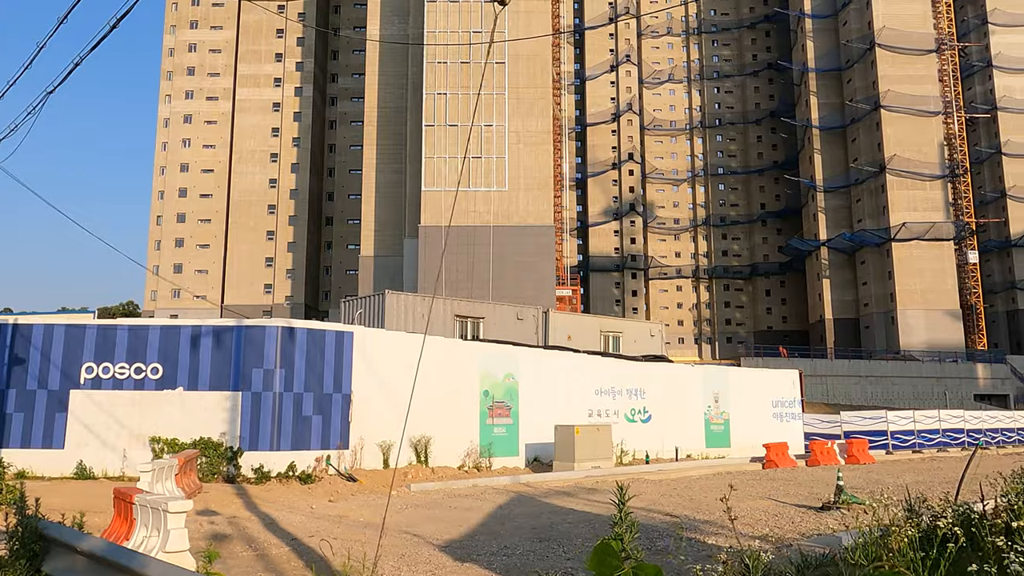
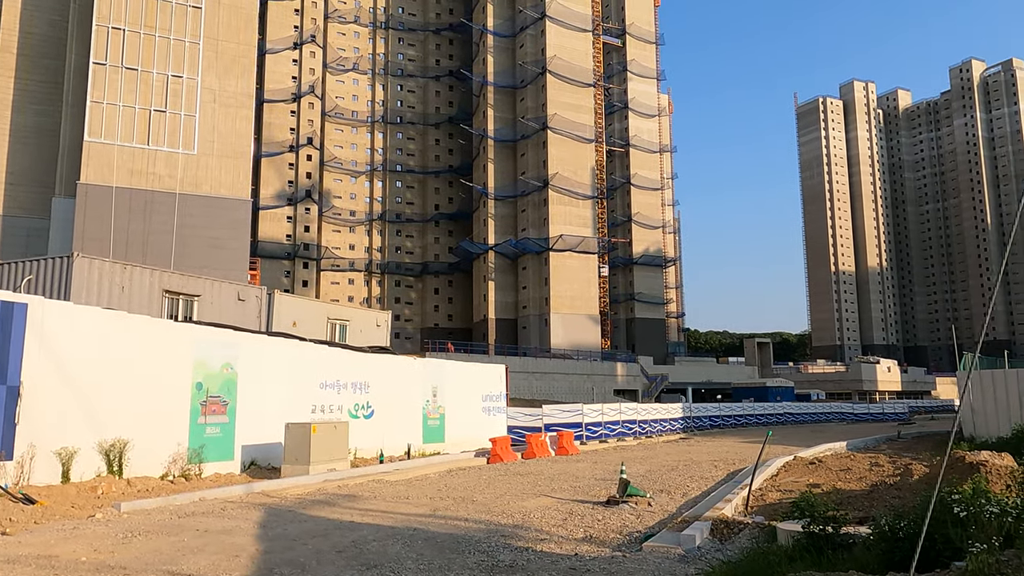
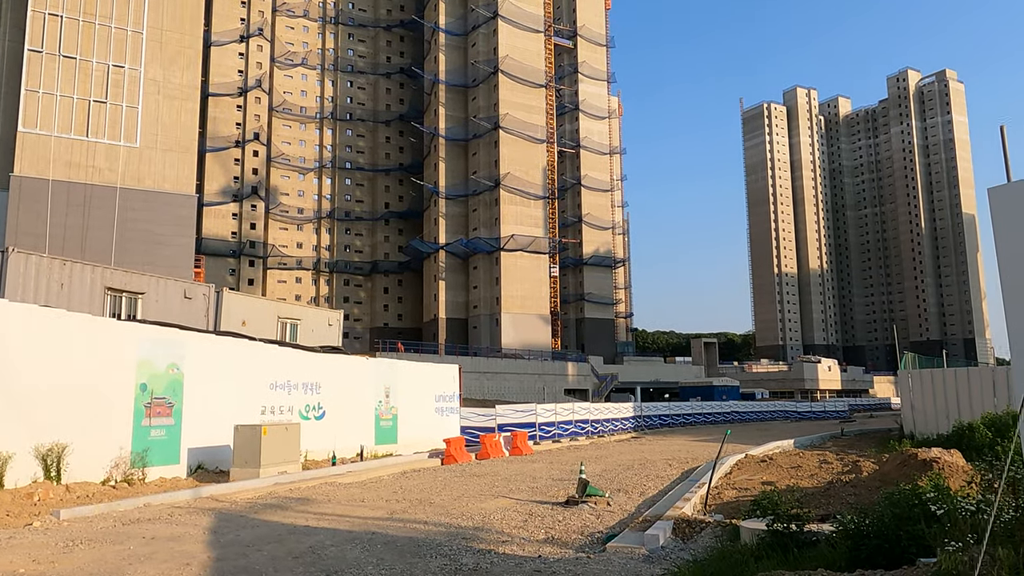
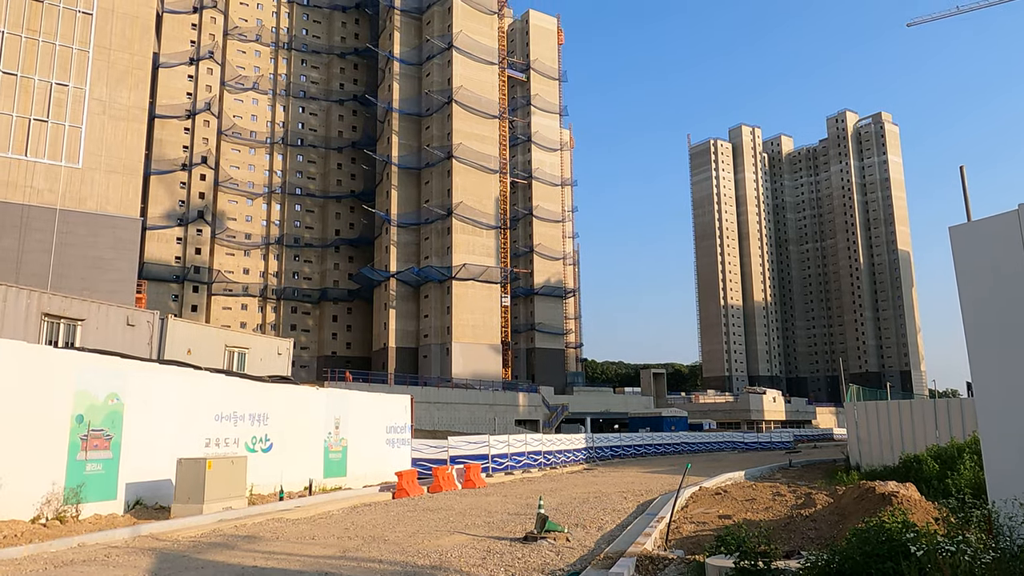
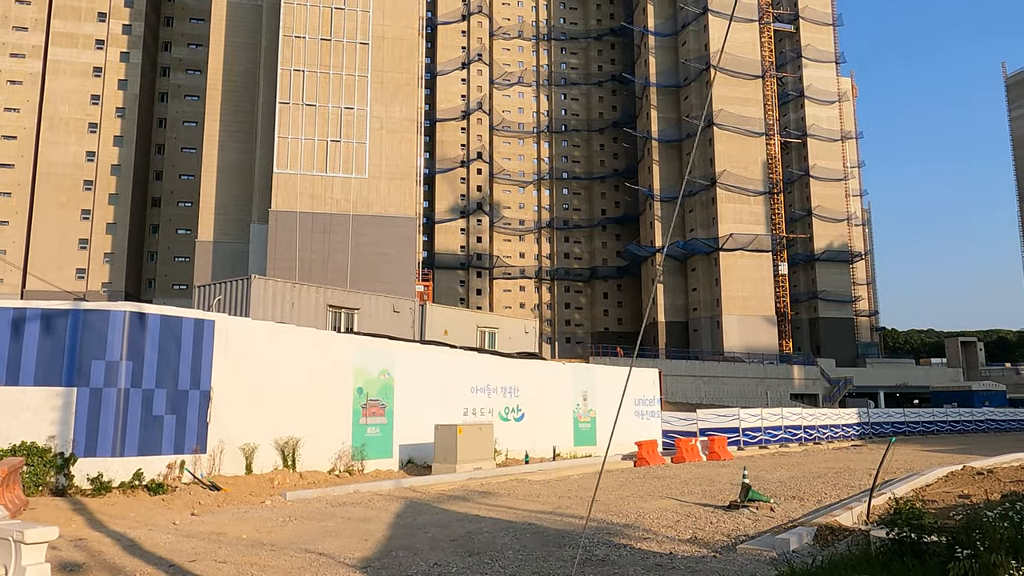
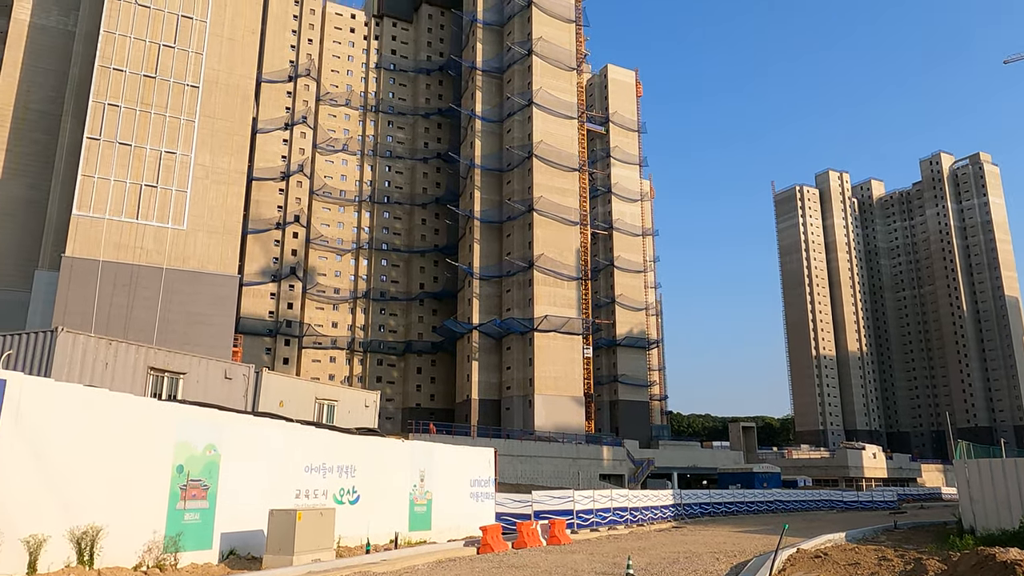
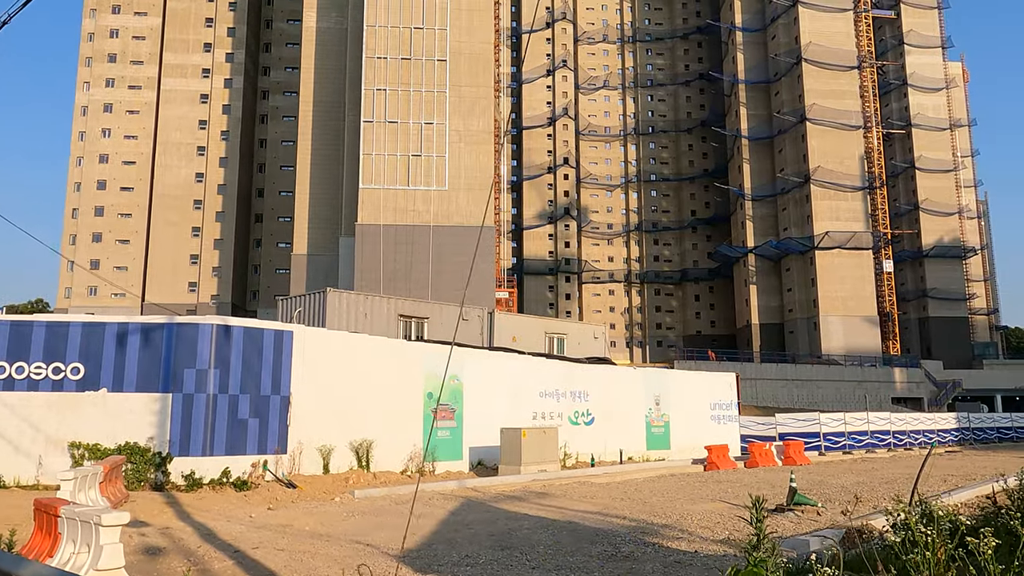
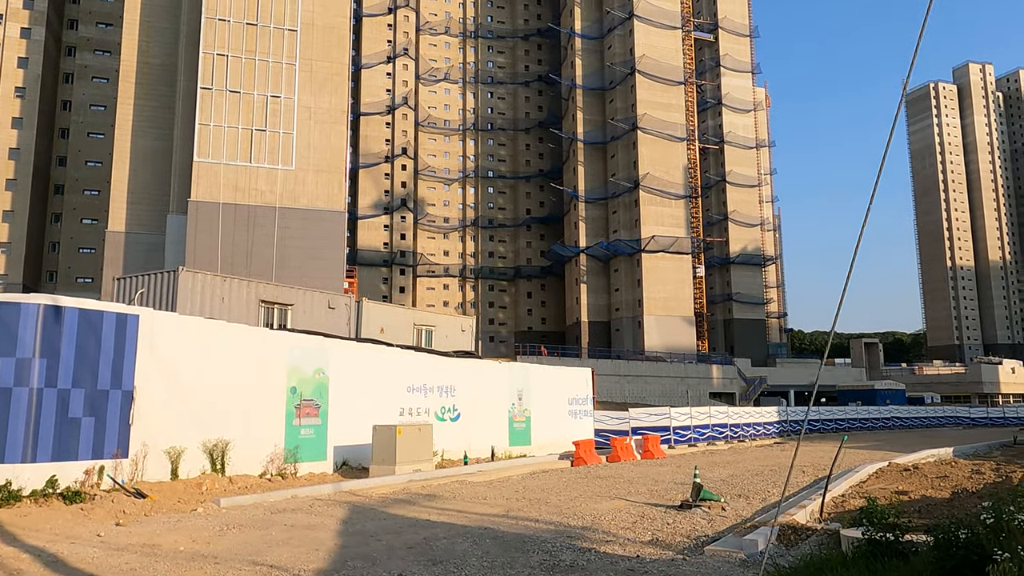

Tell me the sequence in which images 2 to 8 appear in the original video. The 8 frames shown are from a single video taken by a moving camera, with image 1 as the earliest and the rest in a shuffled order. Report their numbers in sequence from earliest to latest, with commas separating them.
7, 5, 8, 2, 3, 4, 6
